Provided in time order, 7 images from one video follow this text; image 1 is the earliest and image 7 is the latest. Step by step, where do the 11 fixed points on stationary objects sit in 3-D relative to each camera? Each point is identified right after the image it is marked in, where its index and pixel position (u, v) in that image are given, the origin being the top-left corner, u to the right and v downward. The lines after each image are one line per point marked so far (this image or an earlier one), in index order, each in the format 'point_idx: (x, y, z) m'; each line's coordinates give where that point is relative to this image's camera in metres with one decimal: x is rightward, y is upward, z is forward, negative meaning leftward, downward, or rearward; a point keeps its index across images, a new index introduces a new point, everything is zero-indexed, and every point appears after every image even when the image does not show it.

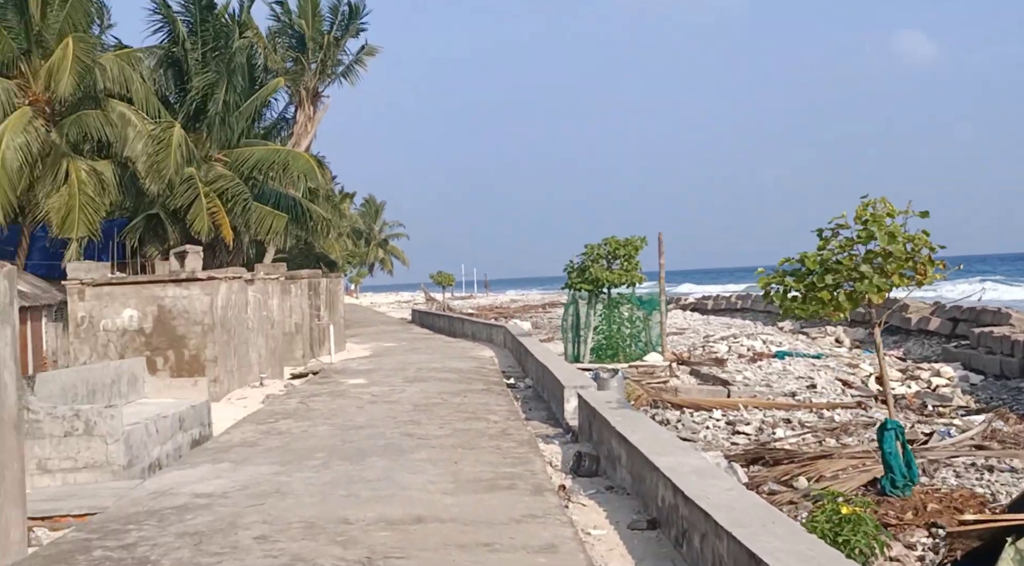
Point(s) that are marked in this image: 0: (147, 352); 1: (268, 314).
0: (-4.8, -0.9, +16.5) m
1: (-3.7, -0.5, +19.4) m
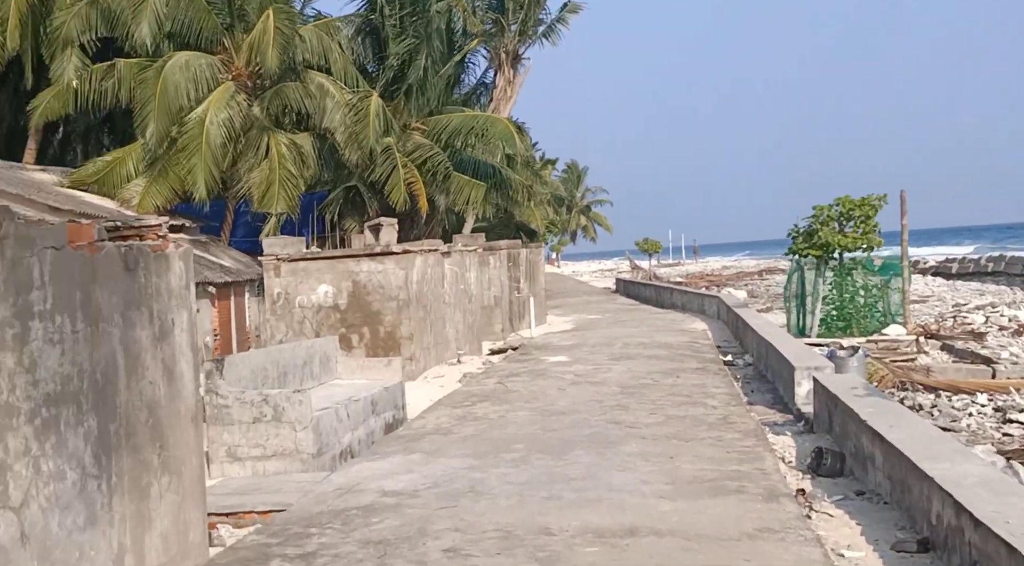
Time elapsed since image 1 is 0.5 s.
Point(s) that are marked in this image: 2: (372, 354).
0: (-2.1, -0.6, +16.0) m
1: (-0.6, -0.1, +18.6) m
2: (-1.8, -0.9, +15.9) m
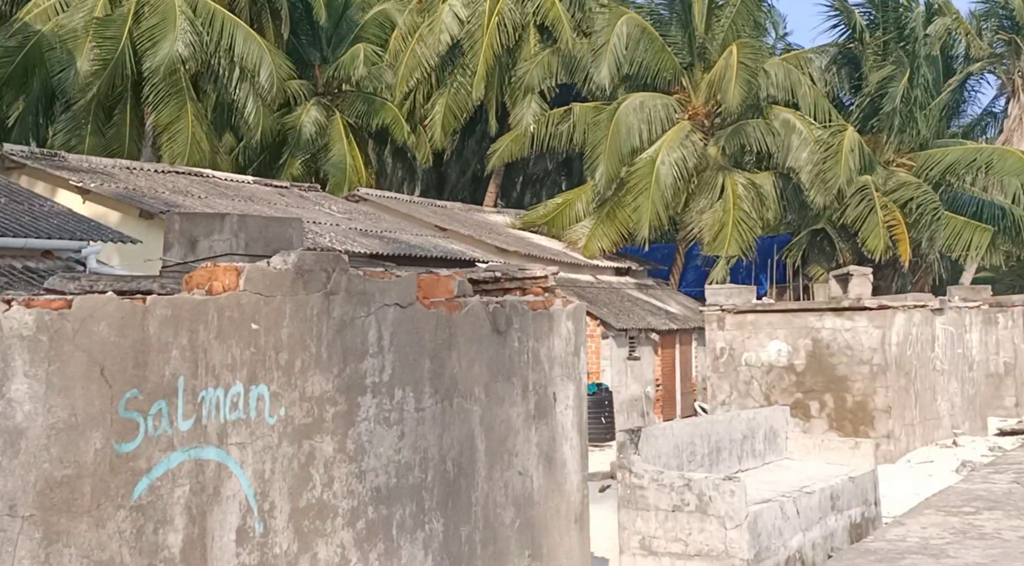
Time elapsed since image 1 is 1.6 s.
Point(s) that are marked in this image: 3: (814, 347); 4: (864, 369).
0: (+3.0, -1.2, +13.5) m
1: (+5.4, -0.8, +15.4) m
2: (+3.4, -1.5, +13.3) m
3: (+3.2, -0.7, +13.4) m
4: (+3.6, -0.9, +13.1) m
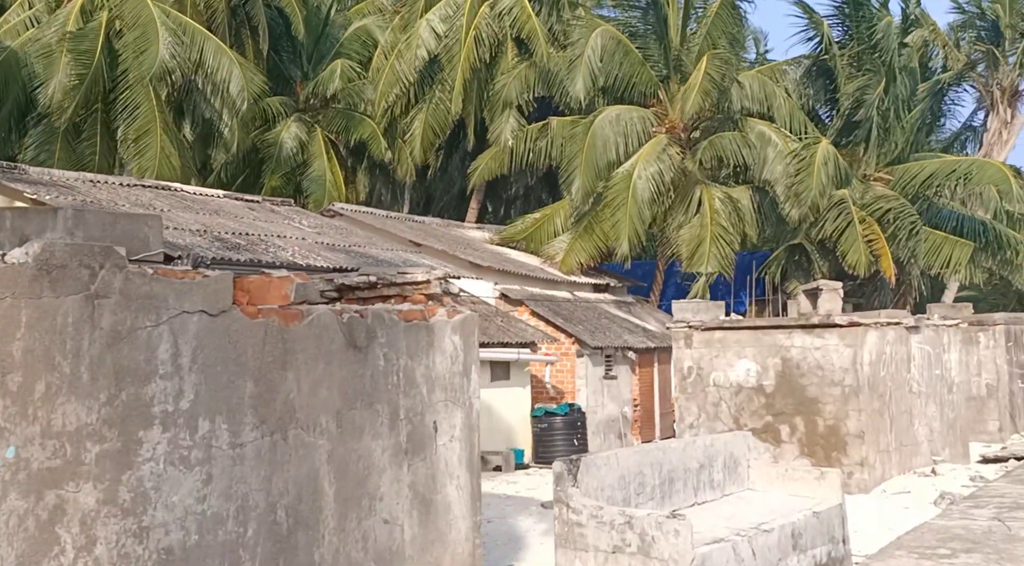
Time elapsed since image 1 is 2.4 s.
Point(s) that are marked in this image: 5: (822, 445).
0: (+2.5, -1.3, +12.6) m
1: (+4.9, -1.0, +14.6) m
2: (+2.9, -1.7, +12.4) m
3: (+2.7, -0.8, +12.5) m
4: (+3.1, -1.1, +12.2) m
5: (+3.0, -1.6, +12.3) m
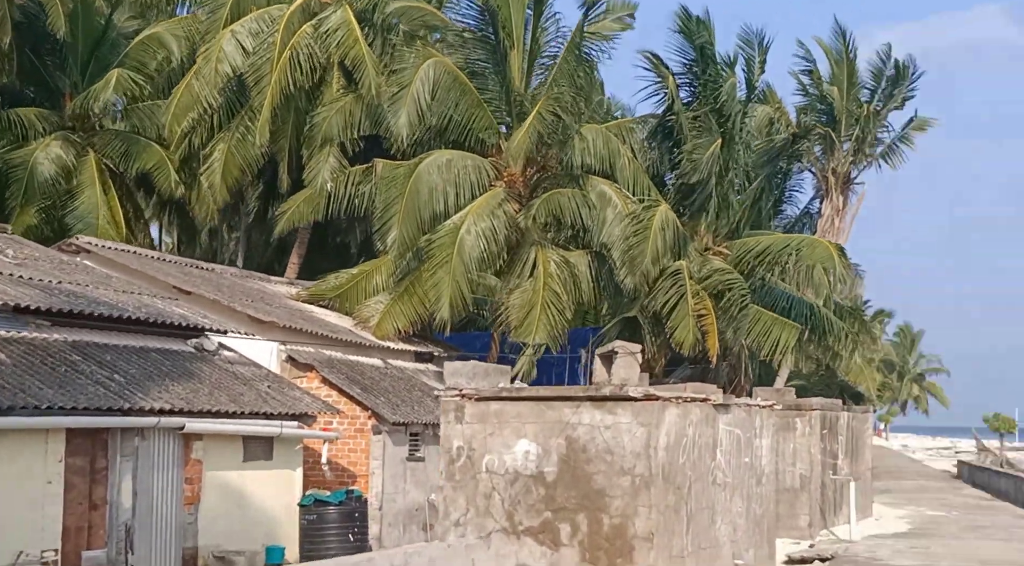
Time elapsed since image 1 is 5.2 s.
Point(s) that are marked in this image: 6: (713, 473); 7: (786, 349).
0: (+0.3, -1.9, +10.2) m
1: (+2.4, -1.8, +12.4) m
2: (+0.6, -2.2, +10.0) m
3: (+0.4, -1.4, +10.1) m
4: (+0.9, -1.6, +9.9) m
5: (+0.7, -2.1, +9.9) m
6: (+2.0, -1.9, +12.6) m
7: (+4.4, -1.0, +19.9) m
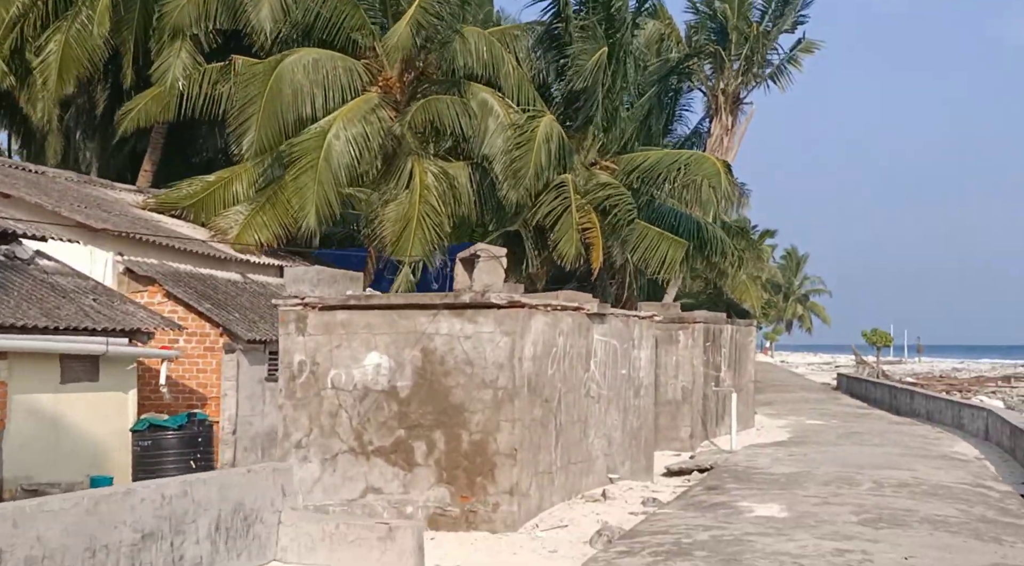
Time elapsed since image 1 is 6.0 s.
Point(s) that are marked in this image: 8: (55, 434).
0: (-0.9, -1.1, +9.2) m
1: (+1.1, -0.8, +11.6) m
2: (-0.5, -1.4, +9.1) m
3: (-0.7, -0.6, +9.1) m
4: (-0.2, -0.8, +8.9) m
5: (-0.4, -1.3, +9.0) m
6: (+0.7, -1.0, +11.7) m
7: (+2.4, +0.4, +19.2) m
8: (-4.2, -1.4, +11.8) m
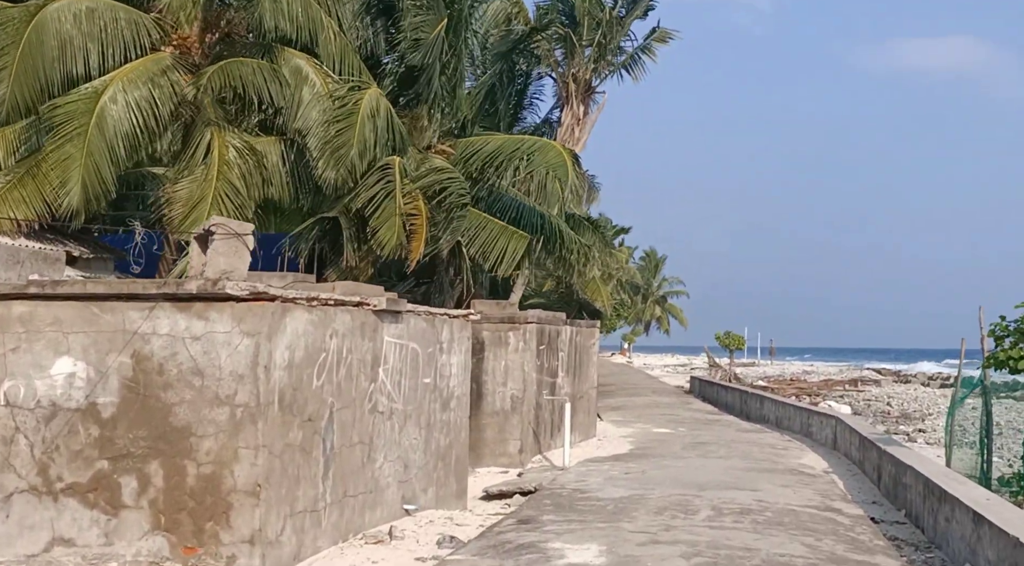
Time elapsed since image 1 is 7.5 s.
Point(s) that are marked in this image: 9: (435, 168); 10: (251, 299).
0: (-2.3, -1.0, +7.0) m
1: (-0.6, -0.8, +9.5) m
2: (-2.0, -1.4, +6.8) m
3: (-2.2, -0.5, +6.9) m
4: (-1.7, -0.7, +6.7) m
5: (-1.8, -1.3, +6.8) m
6: (-1.1, -0.9, +9.6) m
7: (-0.1, +0.4, +17.2) m
8: (-5.9, -1.3, +9.1) m
9: (-1.2, +1.7, +16.8) m
10: (-1.6, -0.1, +6.8) m
